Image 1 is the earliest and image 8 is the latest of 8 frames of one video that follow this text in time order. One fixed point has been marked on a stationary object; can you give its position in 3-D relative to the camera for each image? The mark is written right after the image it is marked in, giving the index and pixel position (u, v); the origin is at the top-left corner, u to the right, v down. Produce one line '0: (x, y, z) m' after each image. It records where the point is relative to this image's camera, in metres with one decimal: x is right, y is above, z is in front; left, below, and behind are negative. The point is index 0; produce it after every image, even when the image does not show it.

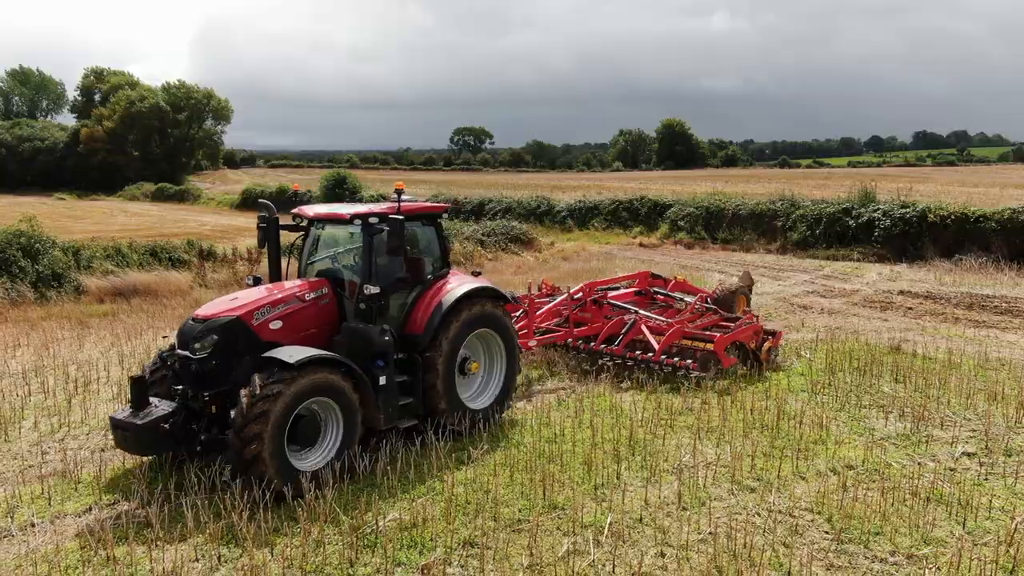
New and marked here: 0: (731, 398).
0: (+2.2, -1.1, +7.8) m
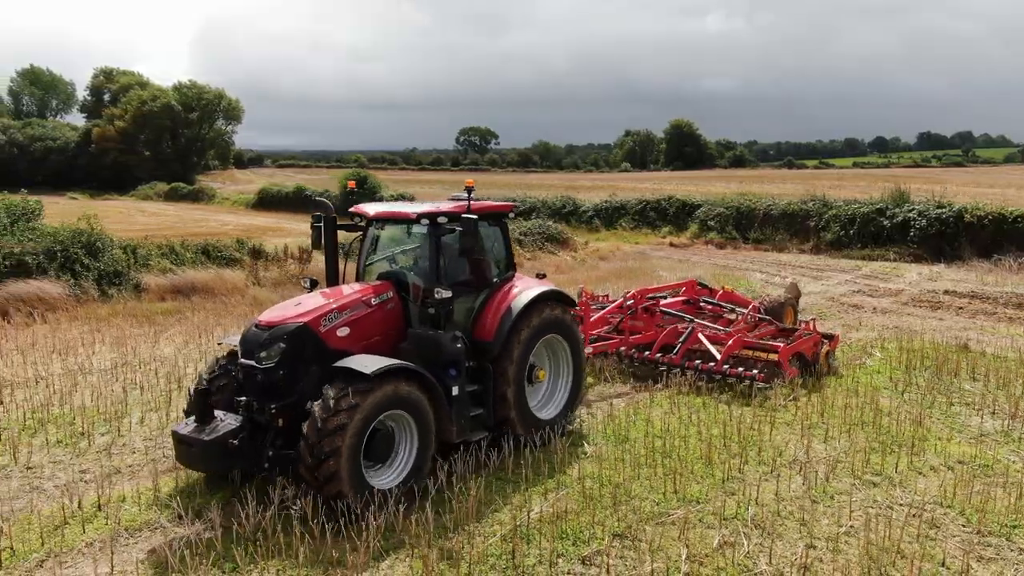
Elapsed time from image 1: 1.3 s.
0: (+3.1, -1.0, +7.9) m
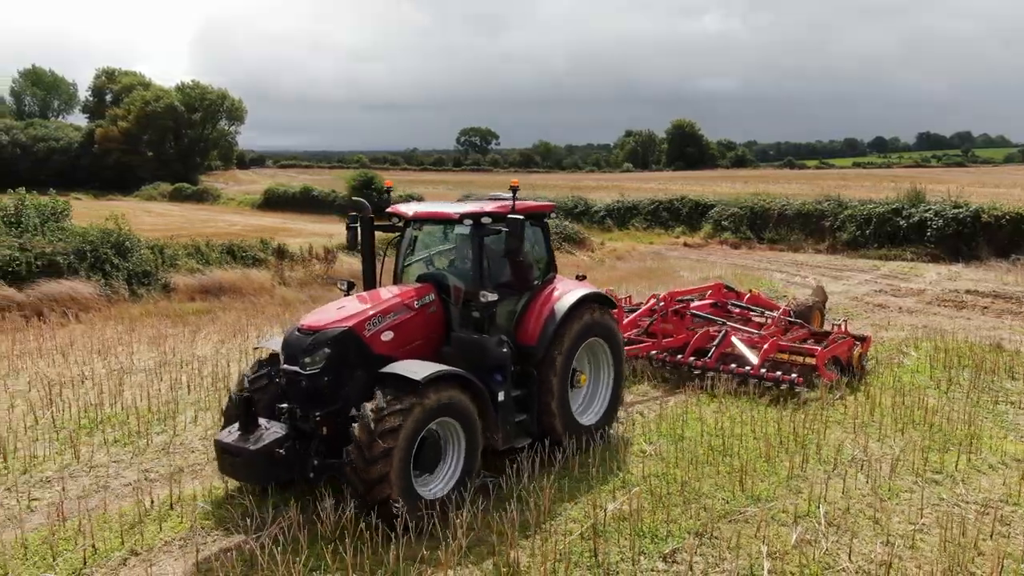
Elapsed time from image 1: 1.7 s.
0: (+3.5, -1.0, +7.9) m
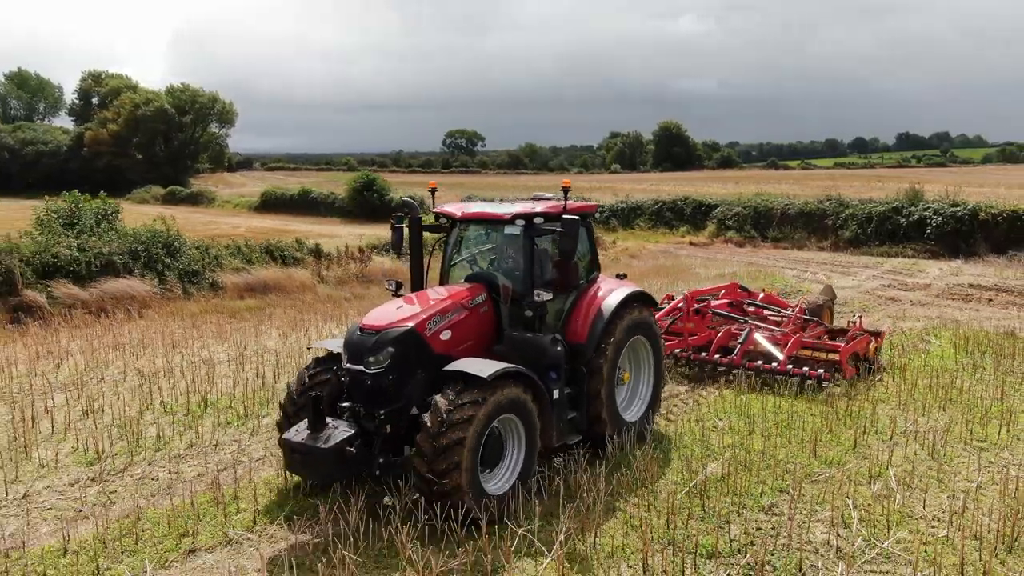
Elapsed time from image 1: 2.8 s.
0: (+4.2, -0.9, +8.6) m
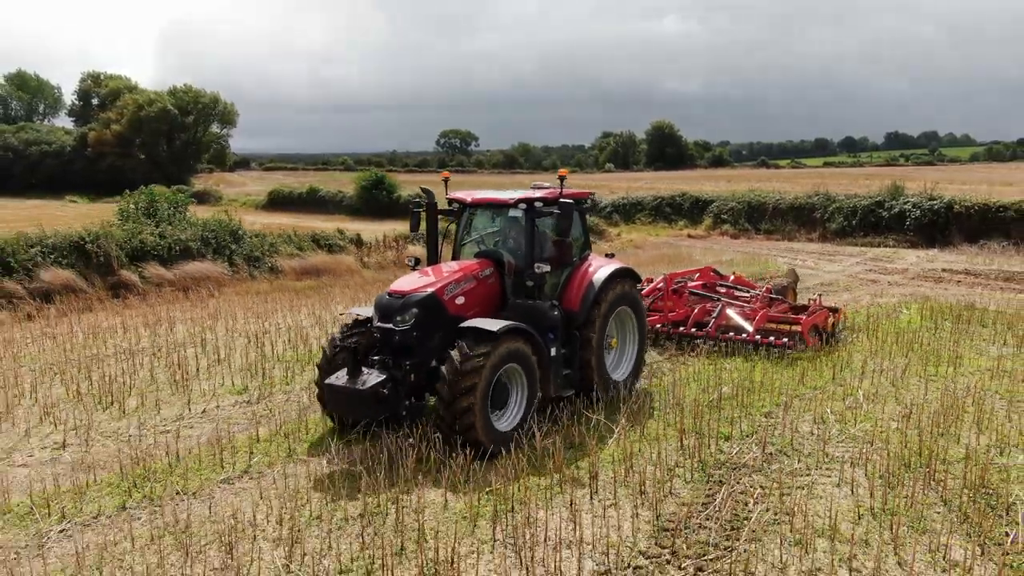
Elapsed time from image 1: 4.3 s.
0: (+4.7, -0.6, +10.4) m
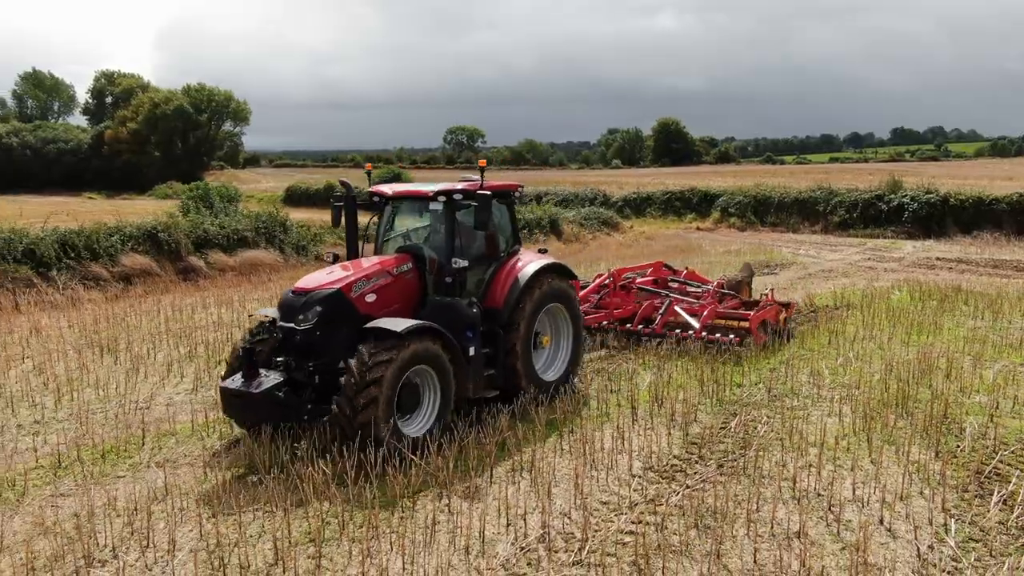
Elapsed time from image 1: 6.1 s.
0: (+5.2, -0.3, +11.7) m
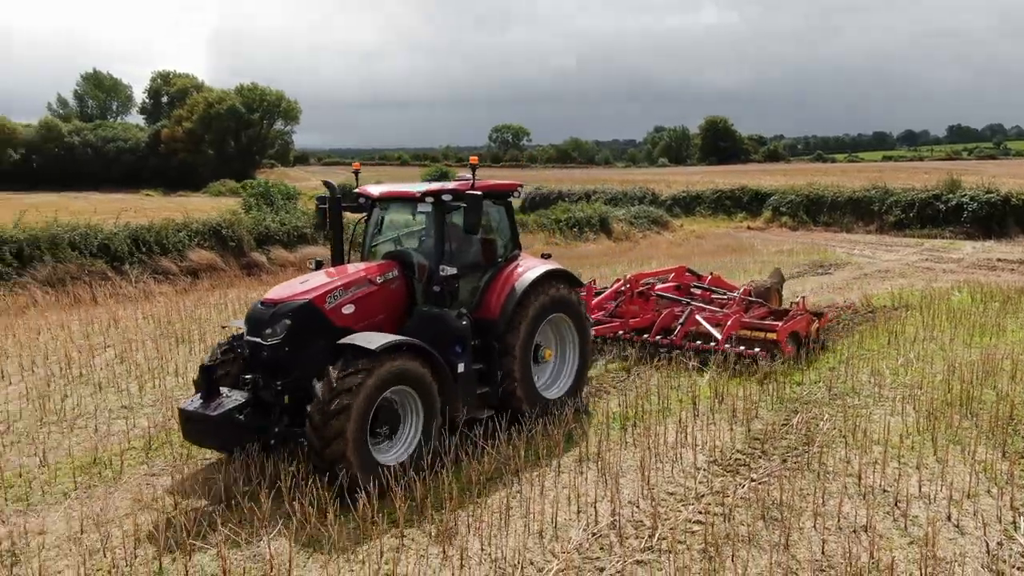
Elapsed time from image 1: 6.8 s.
0: (+6.0, -0.3, +11.6) m
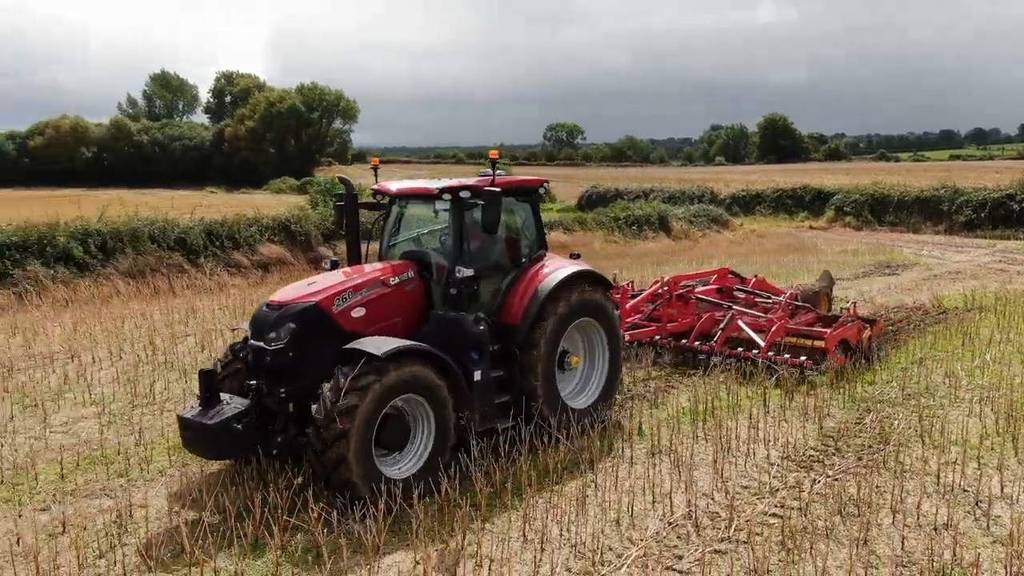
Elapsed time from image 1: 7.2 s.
0: (+6.9, -0.4, +11.2) m
